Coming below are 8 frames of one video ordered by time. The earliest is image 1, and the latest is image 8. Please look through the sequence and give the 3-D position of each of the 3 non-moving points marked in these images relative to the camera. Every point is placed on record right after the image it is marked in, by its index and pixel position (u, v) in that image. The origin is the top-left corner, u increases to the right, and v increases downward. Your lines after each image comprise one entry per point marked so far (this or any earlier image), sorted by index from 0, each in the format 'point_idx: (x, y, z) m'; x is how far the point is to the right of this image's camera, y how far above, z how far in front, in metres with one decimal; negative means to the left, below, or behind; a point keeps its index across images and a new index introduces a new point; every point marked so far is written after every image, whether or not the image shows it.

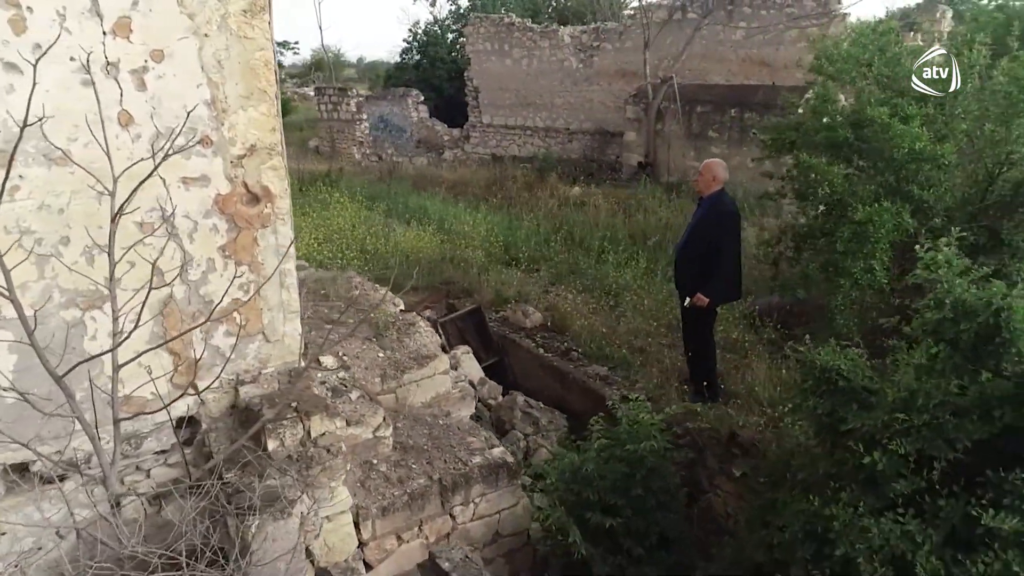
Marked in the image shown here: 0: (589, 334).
0: (+0.6, -0.3, +5.2) m
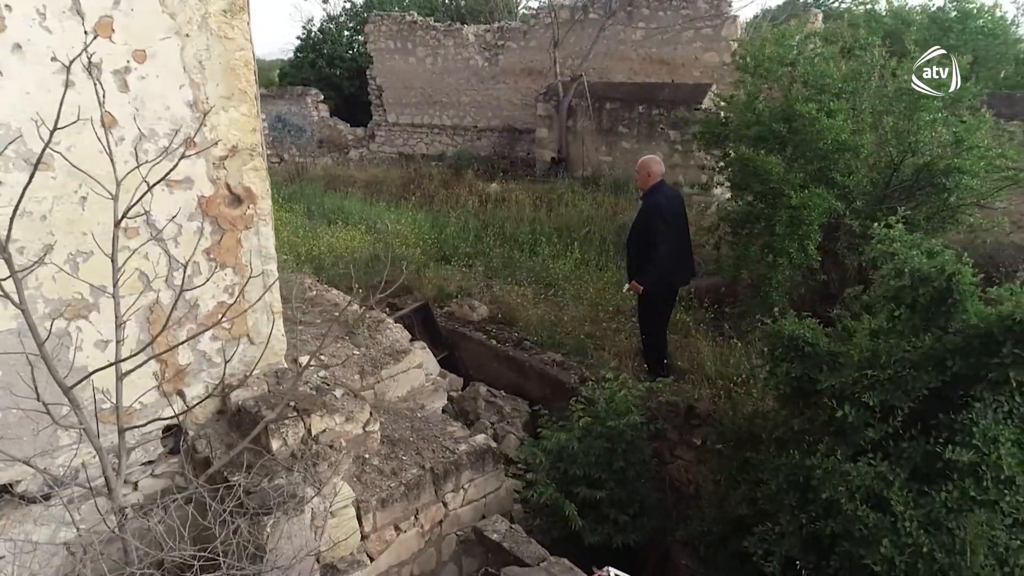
0: (+0.2, -0.3, +5.4) m
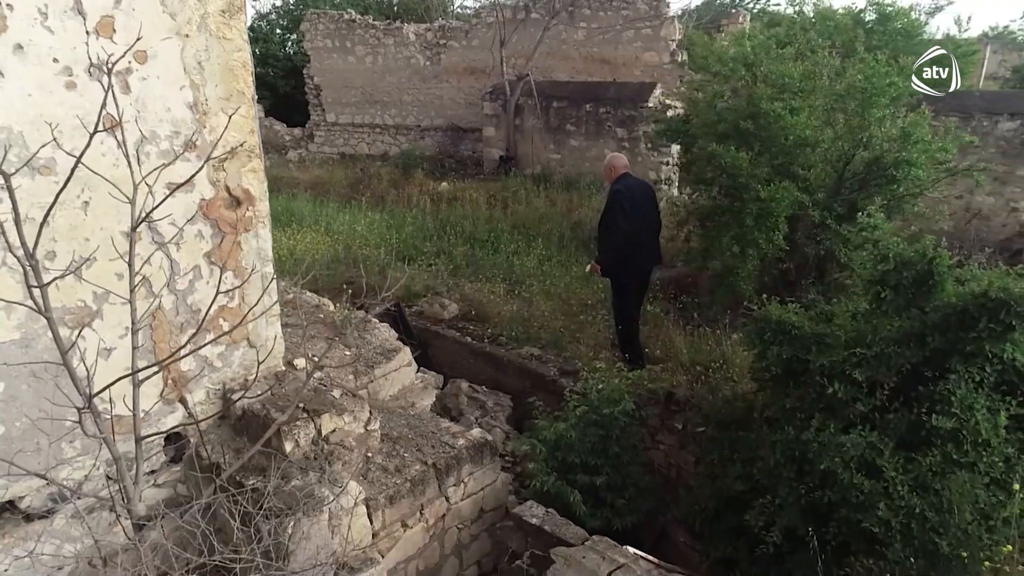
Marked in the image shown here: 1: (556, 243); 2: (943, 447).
0: (0.0, -0.2, +5.5) m
1: (+0.4, +0.4, +7.1) m
2: (+1.6, -0.6, +2.7) m
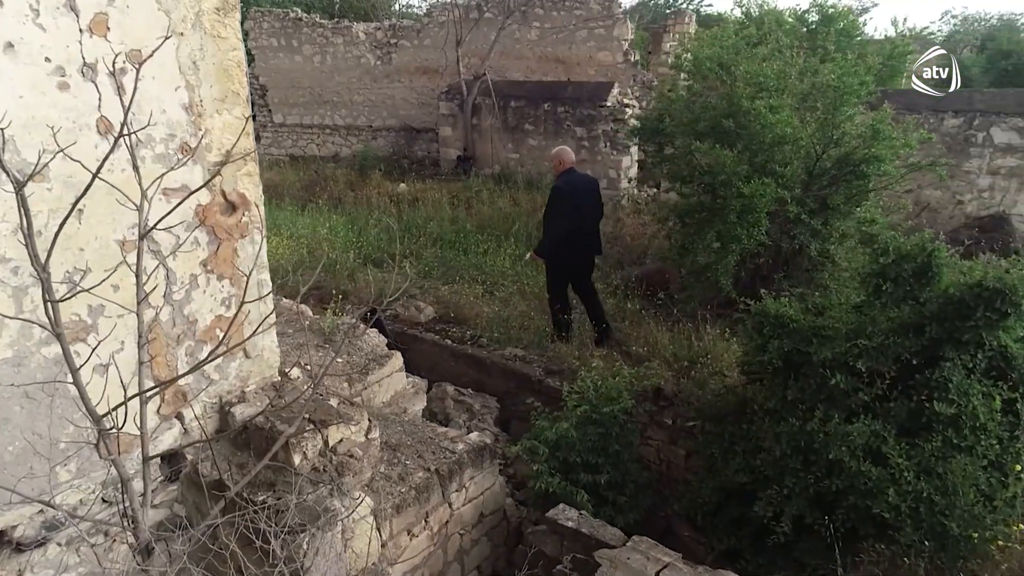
0: (-0.2, -0.2, +5.4) m
1: (+0.1, +0.4, +7.1) m
2: (+1.7, -0.6, +2.8) m
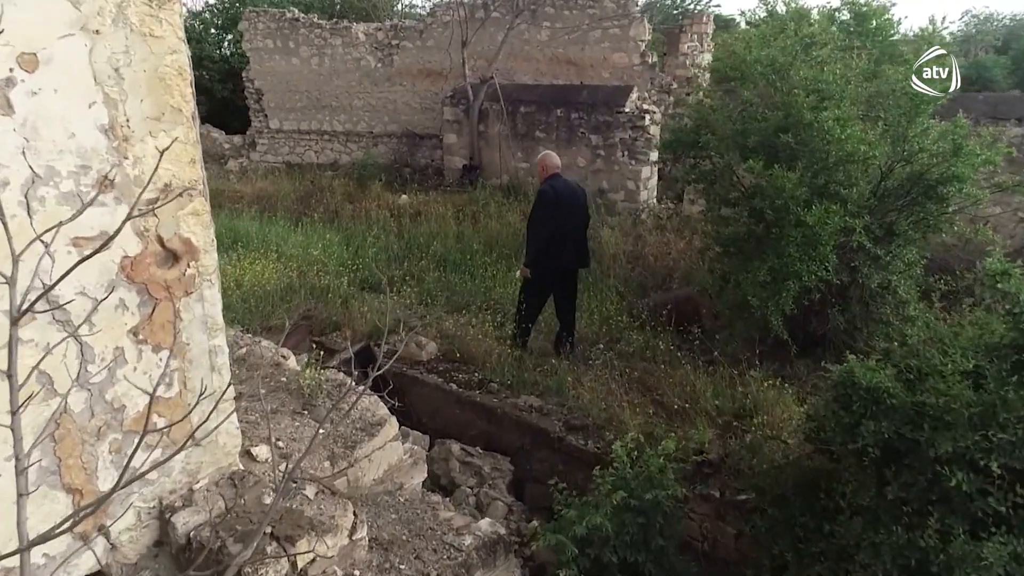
0: (-0.1, -0.5, +4.7) m
1: (+0.2, +0.2, +6.4) m
2: (+1.7, -0.8, +2.1) m
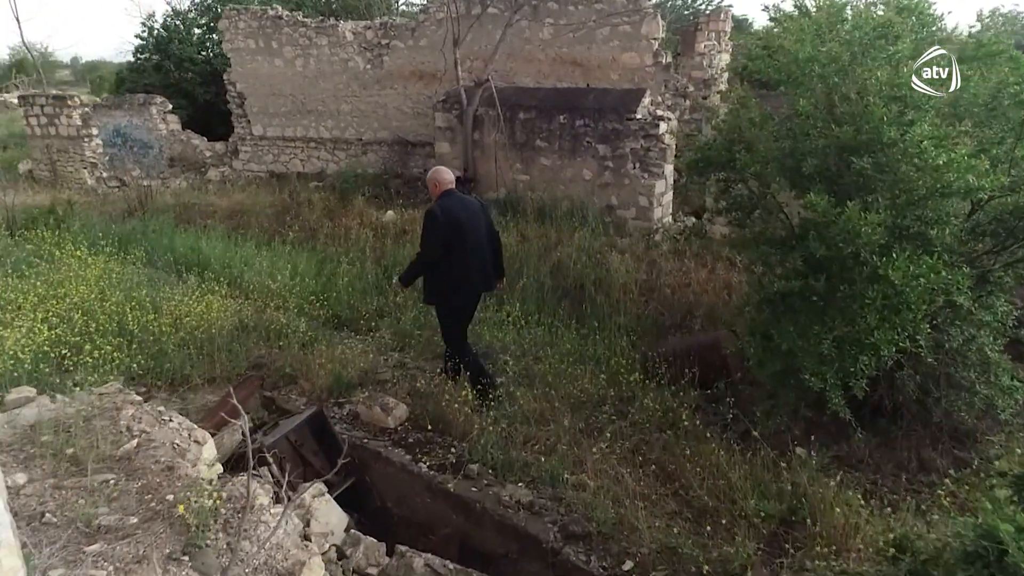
0: (-0.1, -0.8, +3.8) m
1: (+0.2, -0.1, +5.5) m
2: (+1.6, -1.1, +1.1) m
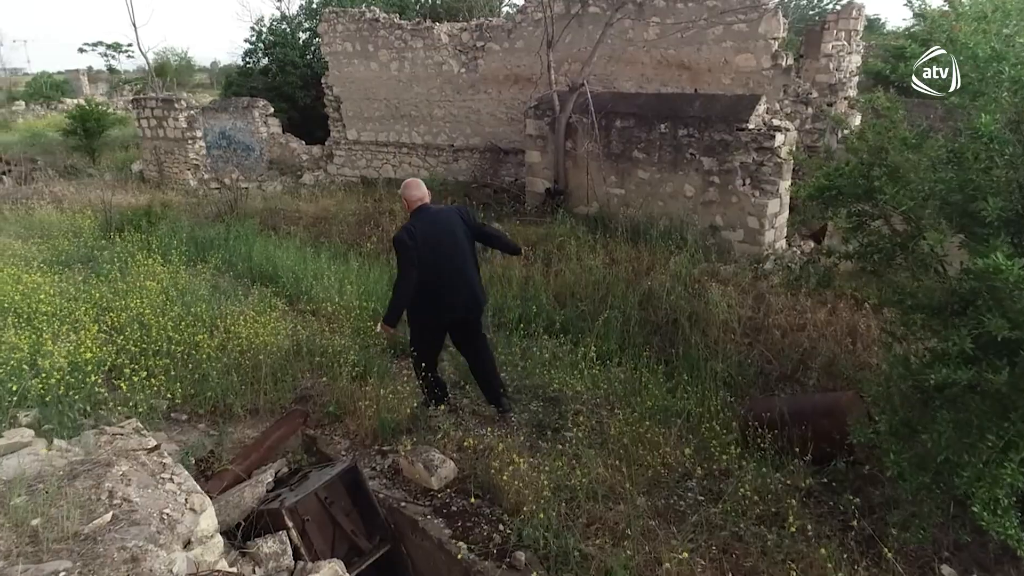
0: (+0.1, -1.0, +3.2) m
1: (+0.7, -0.3, +4.7) m
2: (+1.5, -1.3, +0.3) m
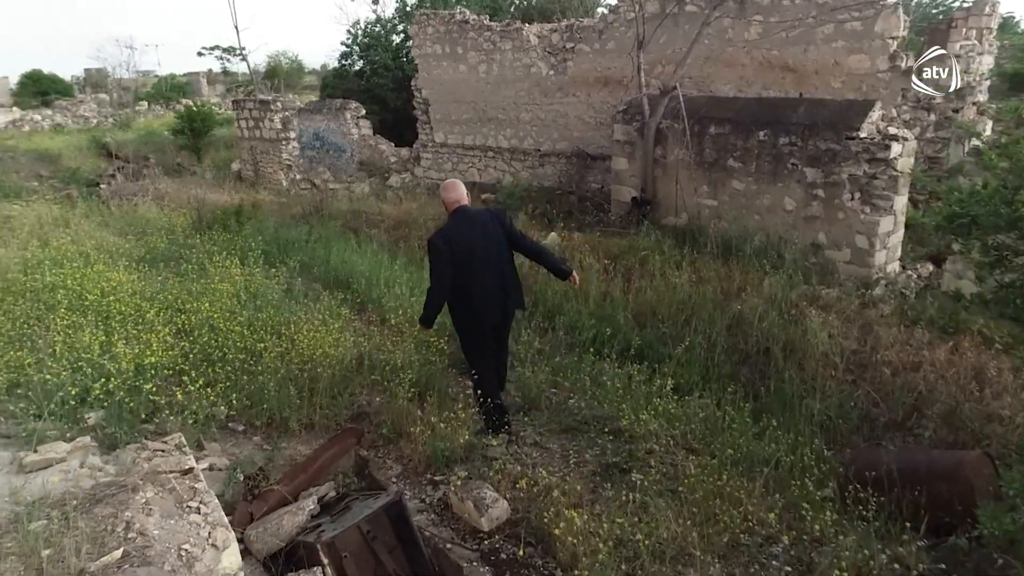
0: (+0.3, -1.1, +2.8) m
1: (+1.1, -0.5, +4.3) m
2: (+1.3, -1.5, -0.2) m
